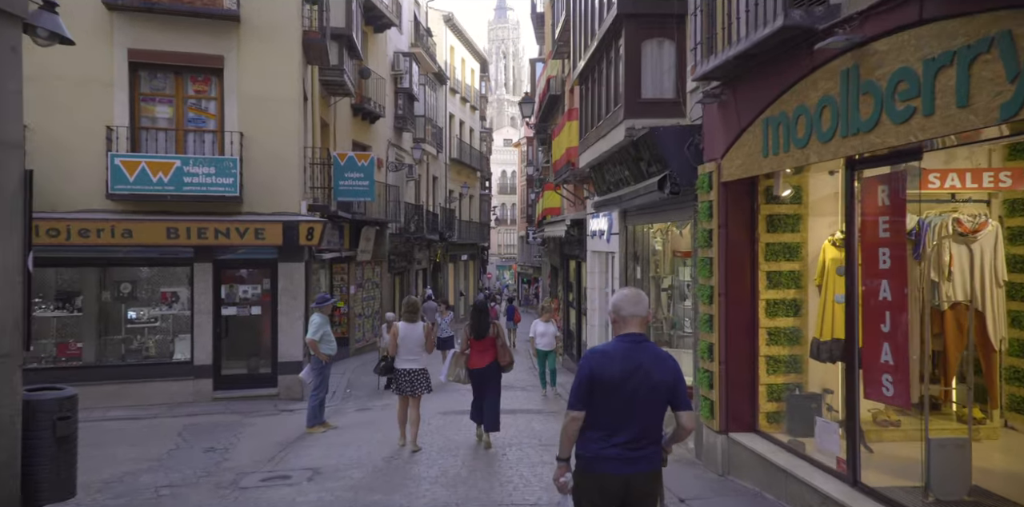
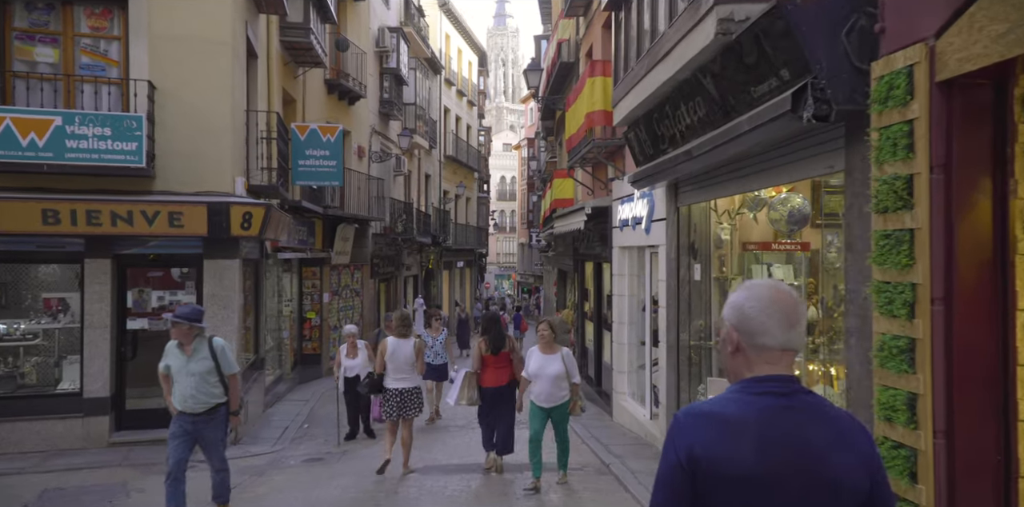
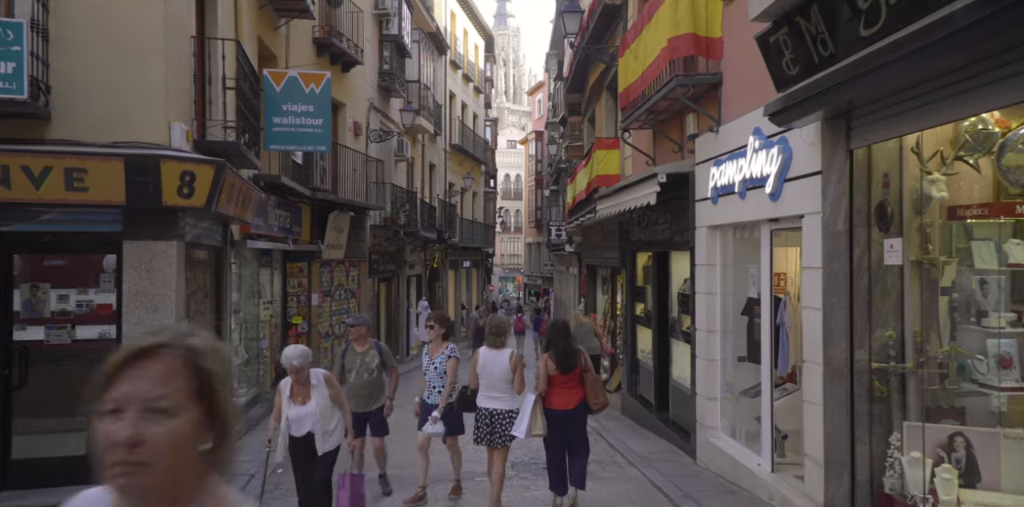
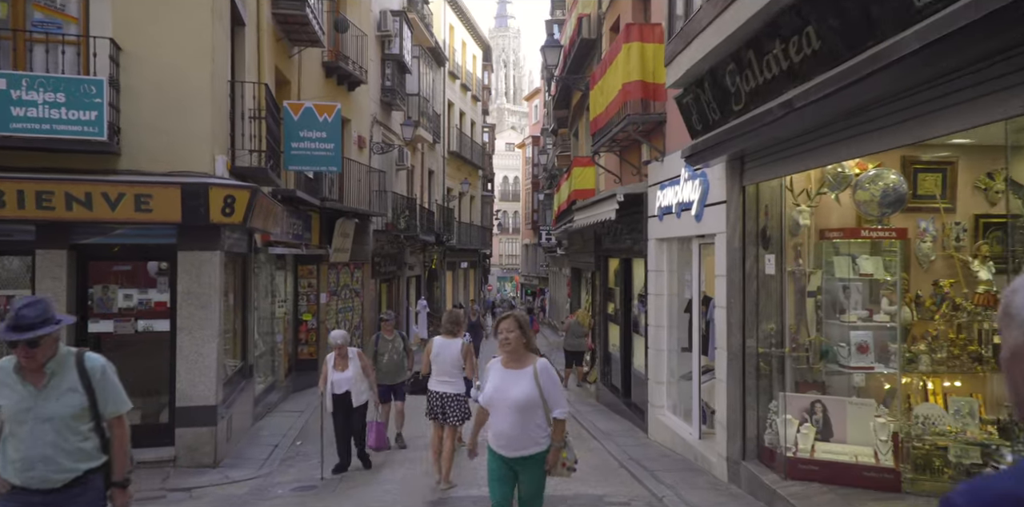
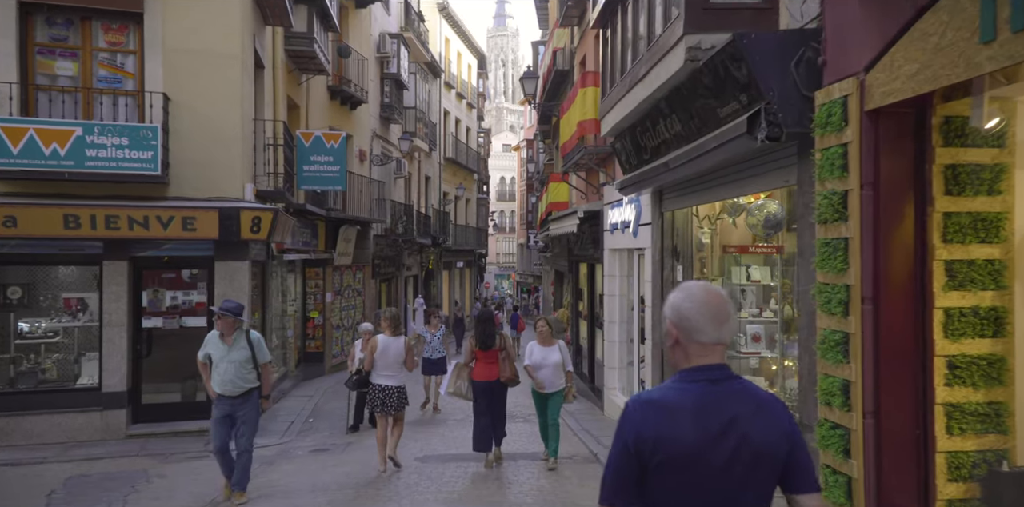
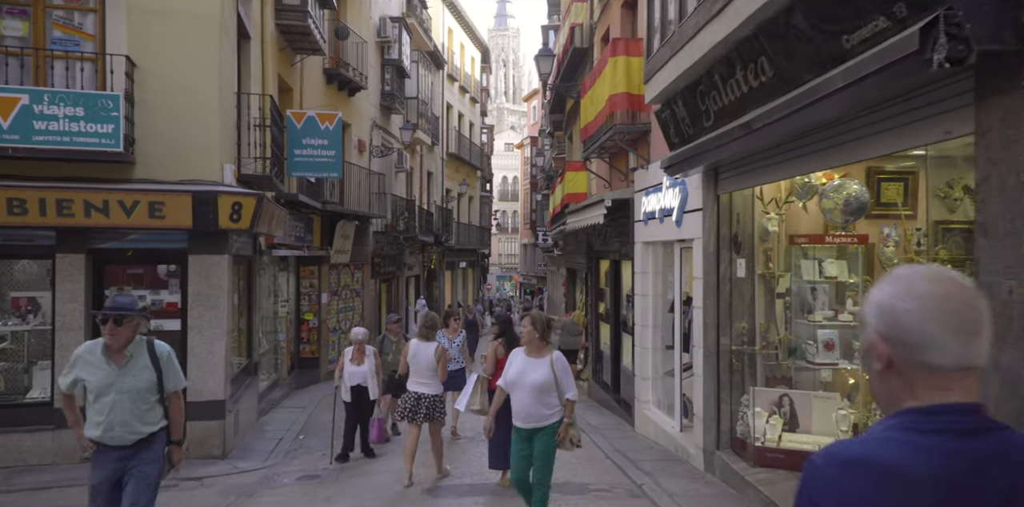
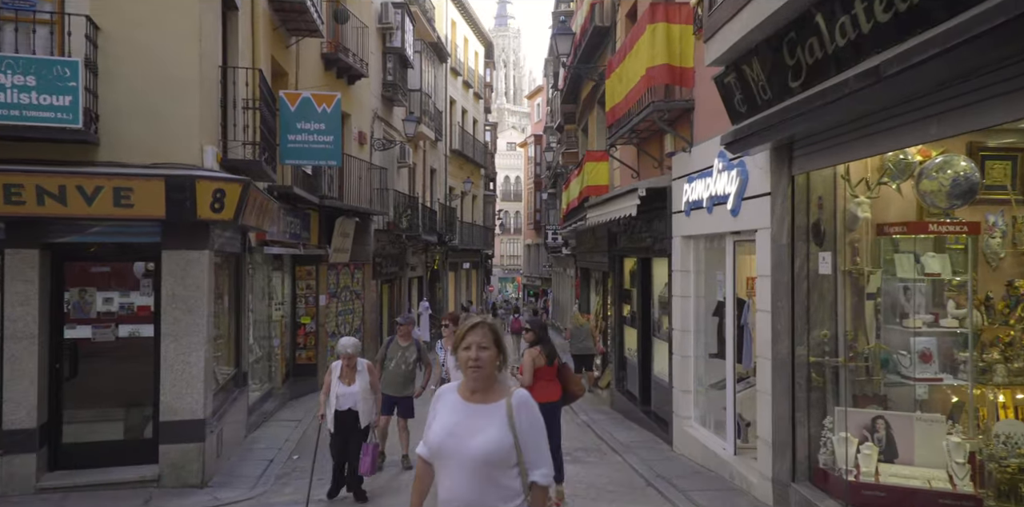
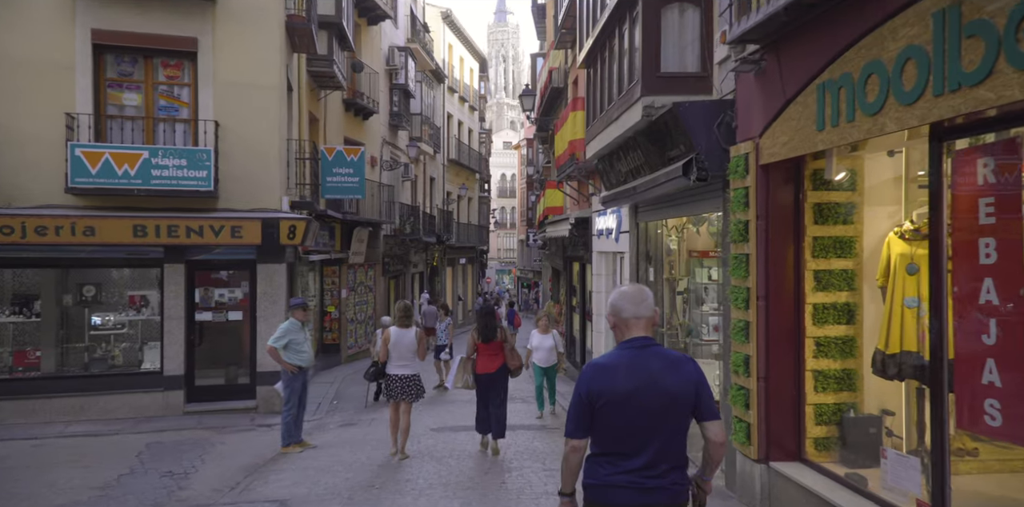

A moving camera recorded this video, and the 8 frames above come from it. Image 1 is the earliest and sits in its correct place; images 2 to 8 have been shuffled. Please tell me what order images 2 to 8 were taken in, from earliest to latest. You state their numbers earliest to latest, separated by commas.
8, 5, 2, 6, 4, 7, 3
